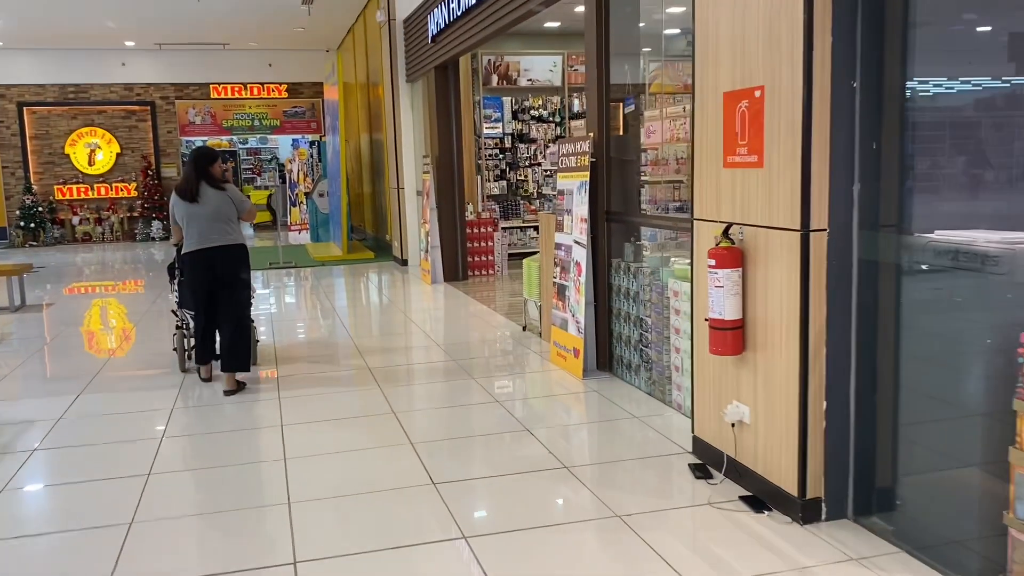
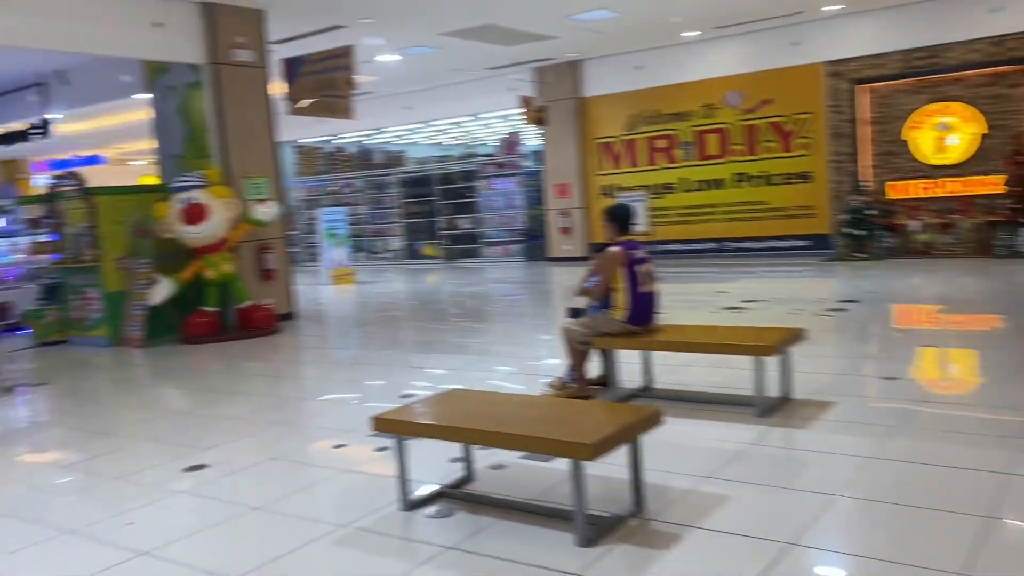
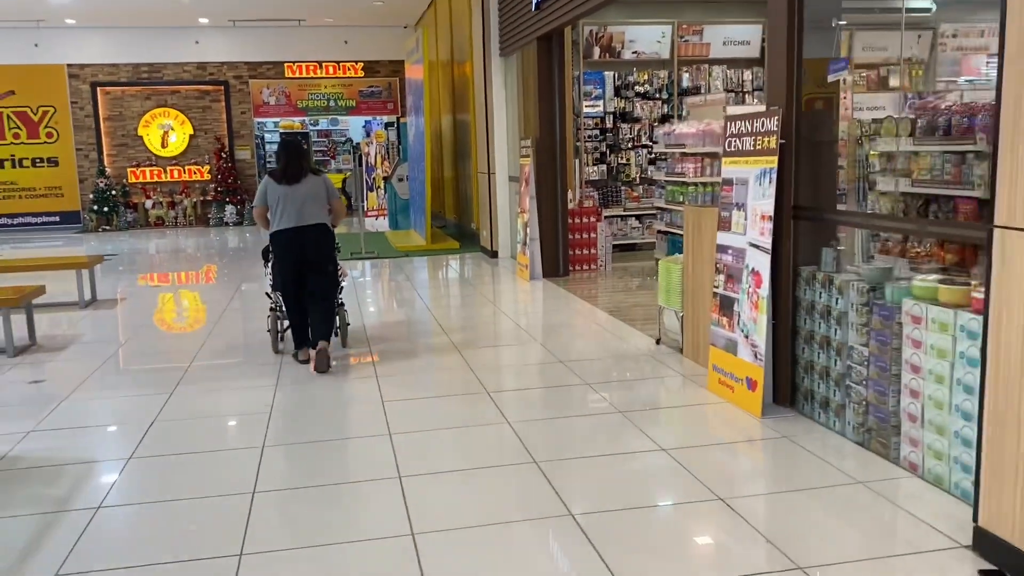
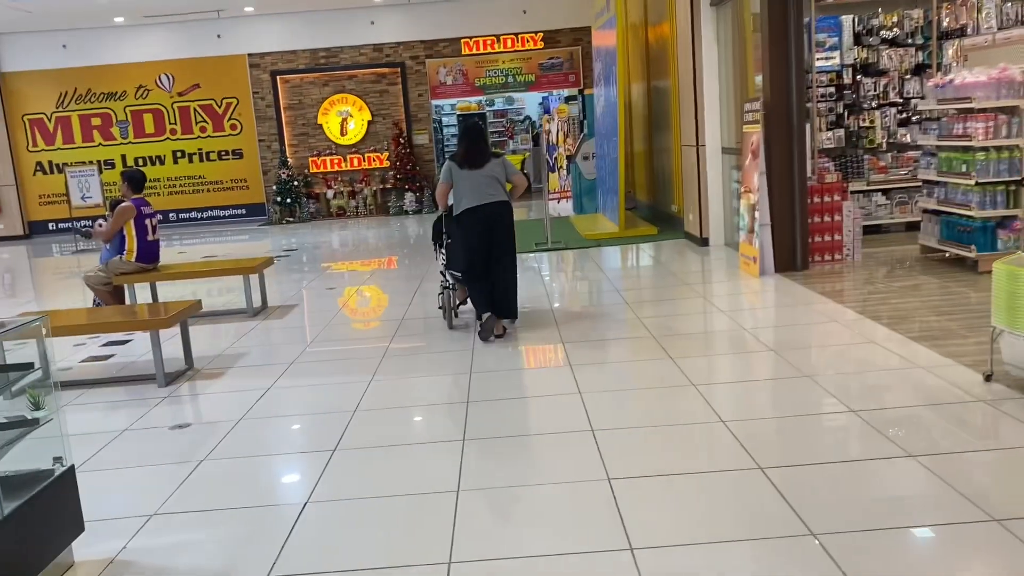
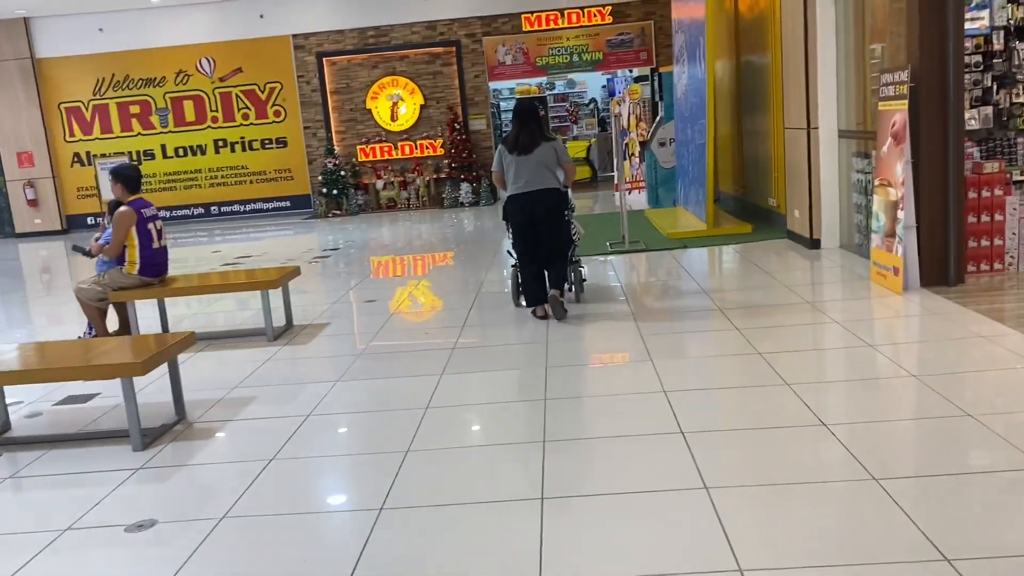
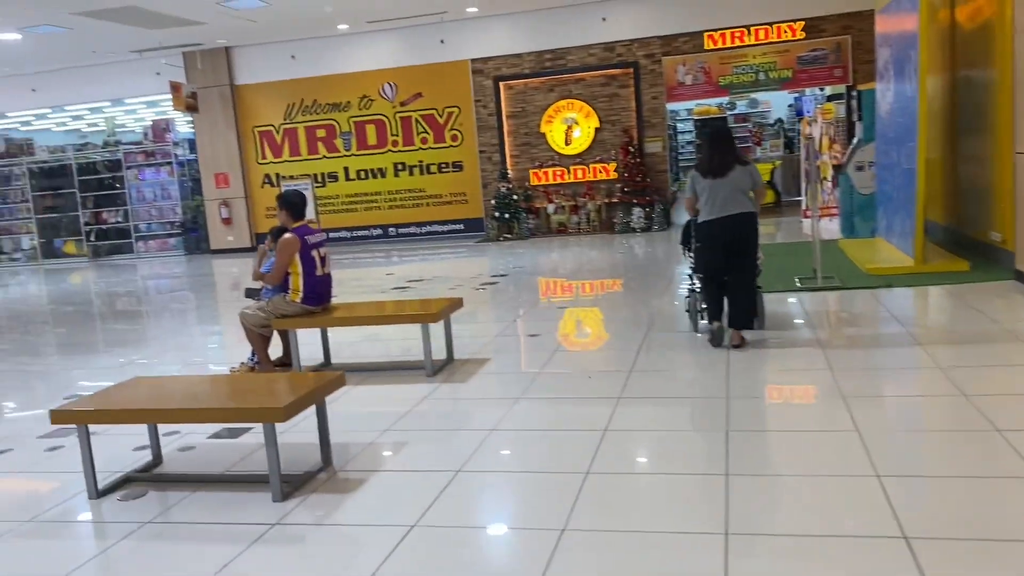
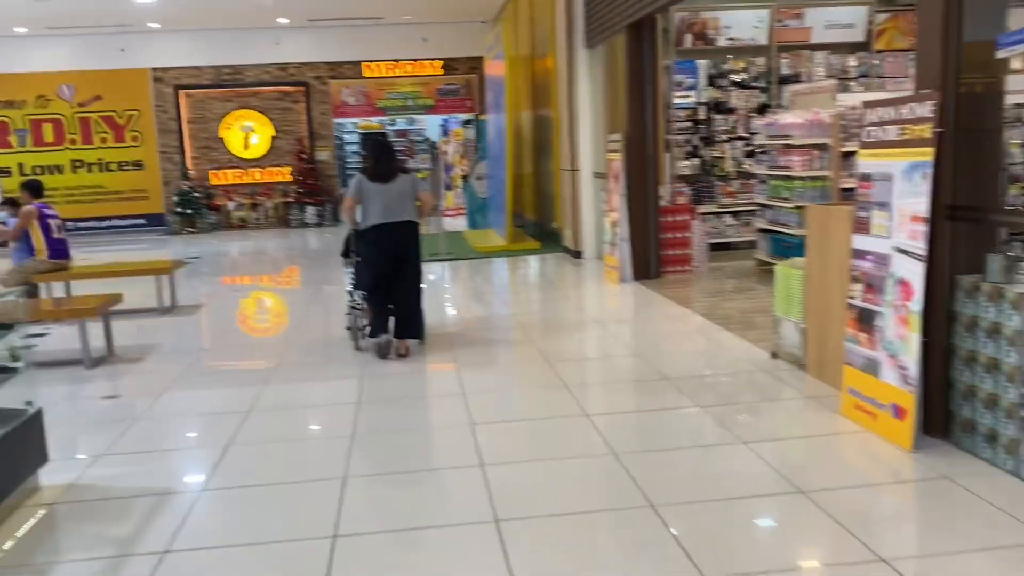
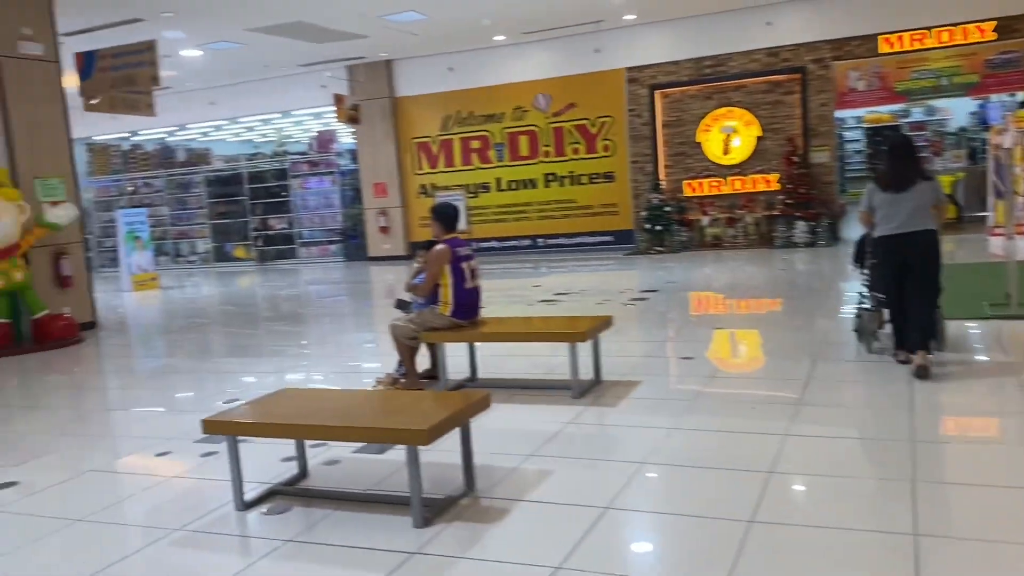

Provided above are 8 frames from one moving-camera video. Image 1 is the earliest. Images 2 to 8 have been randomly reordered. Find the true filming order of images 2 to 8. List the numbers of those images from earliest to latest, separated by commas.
3, 7, 4, 5, 6, 8, 2
